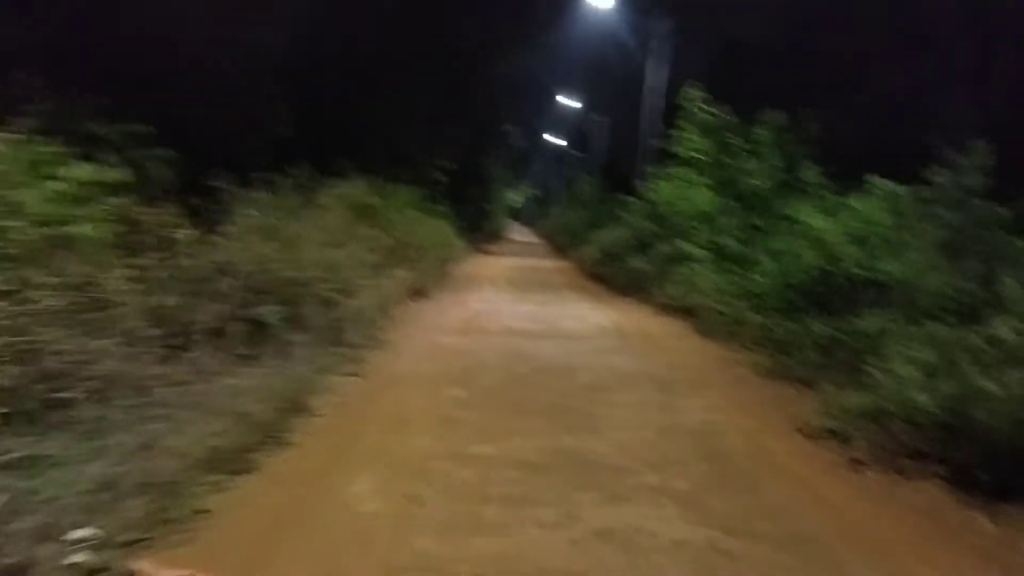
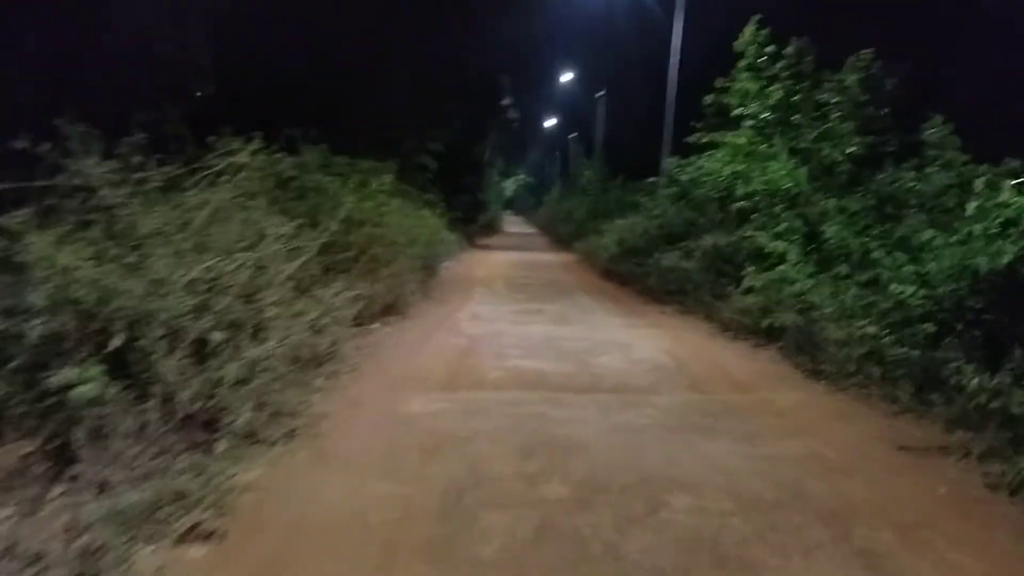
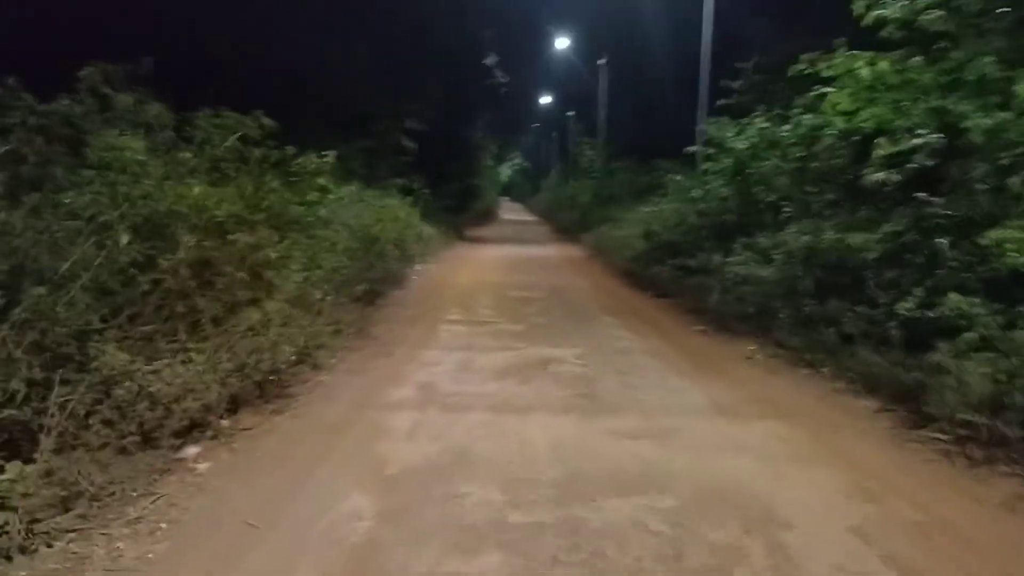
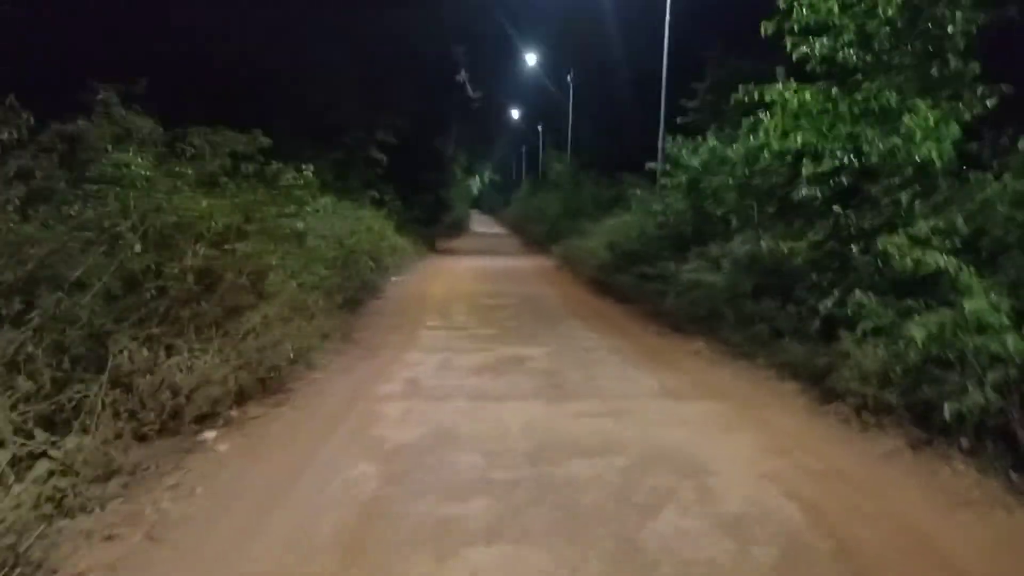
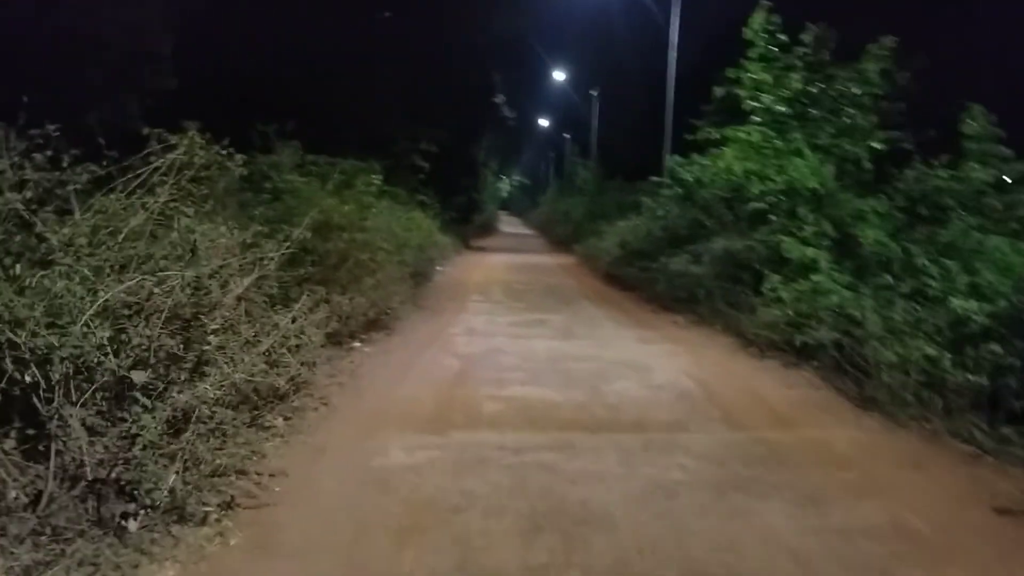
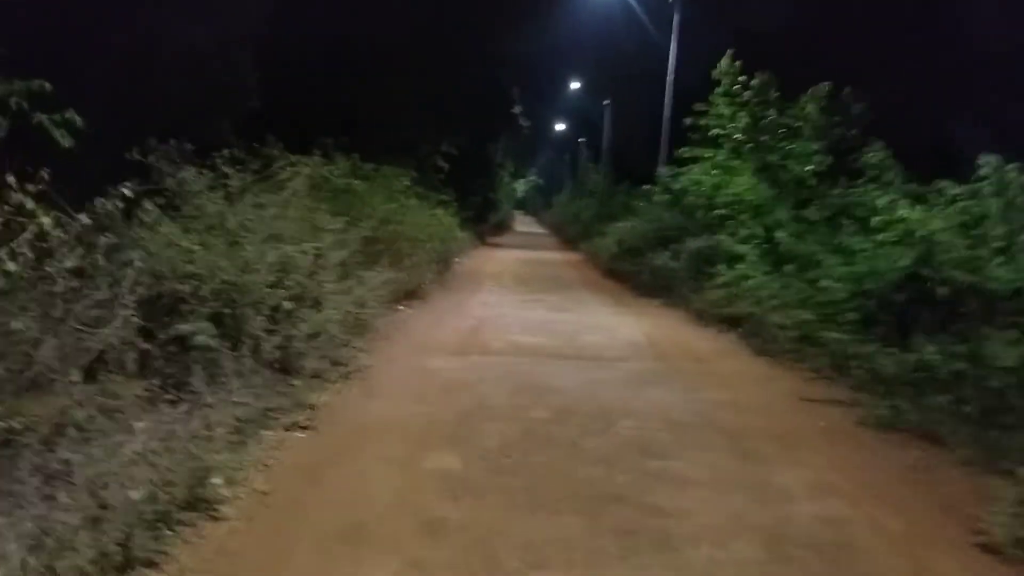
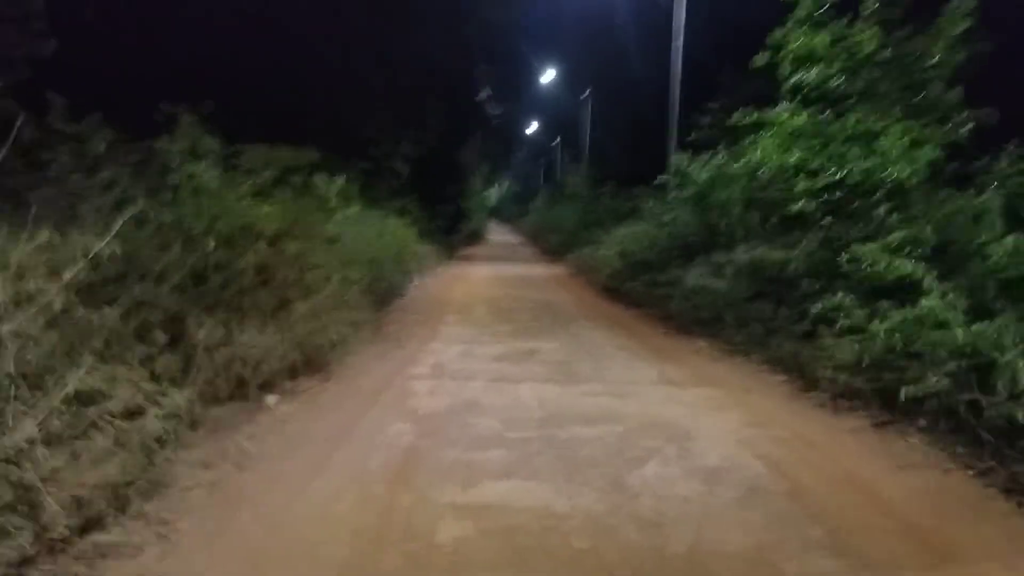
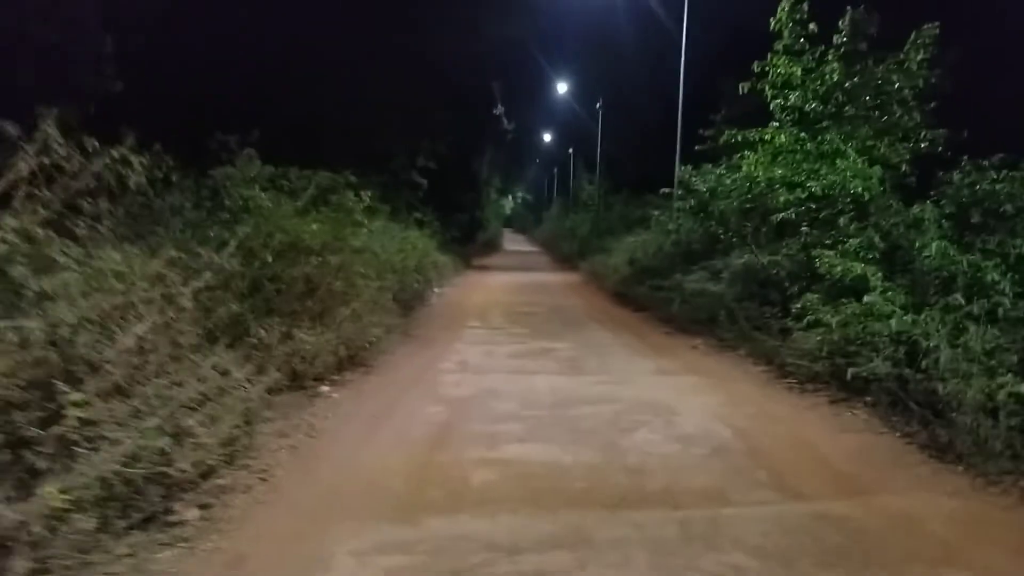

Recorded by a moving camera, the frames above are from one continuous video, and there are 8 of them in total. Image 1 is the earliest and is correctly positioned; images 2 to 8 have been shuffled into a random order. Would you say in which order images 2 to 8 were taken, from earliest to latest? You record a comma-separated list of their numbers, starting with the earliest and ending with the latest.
6, 2, 5, 8, 7, 4, 3
